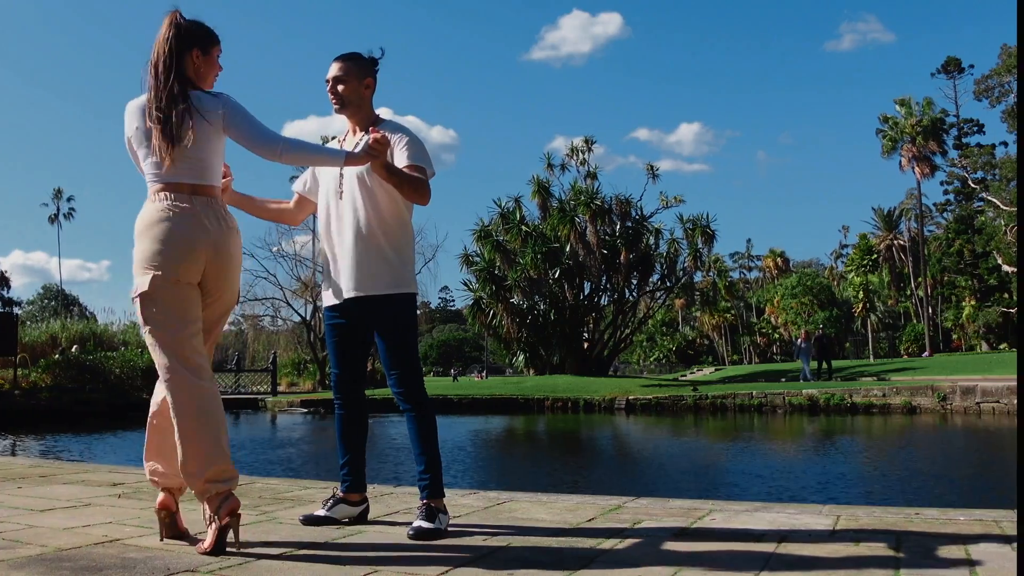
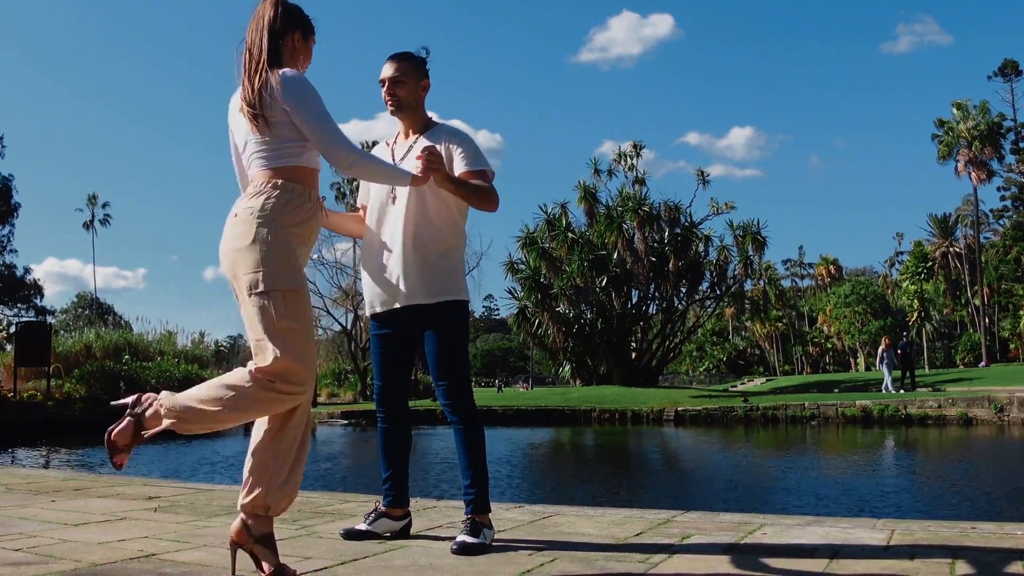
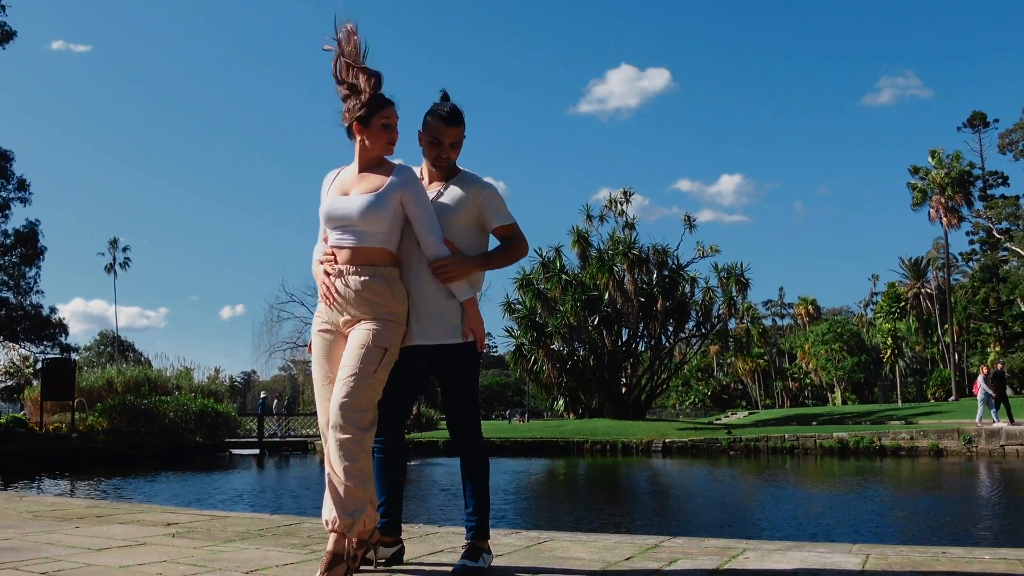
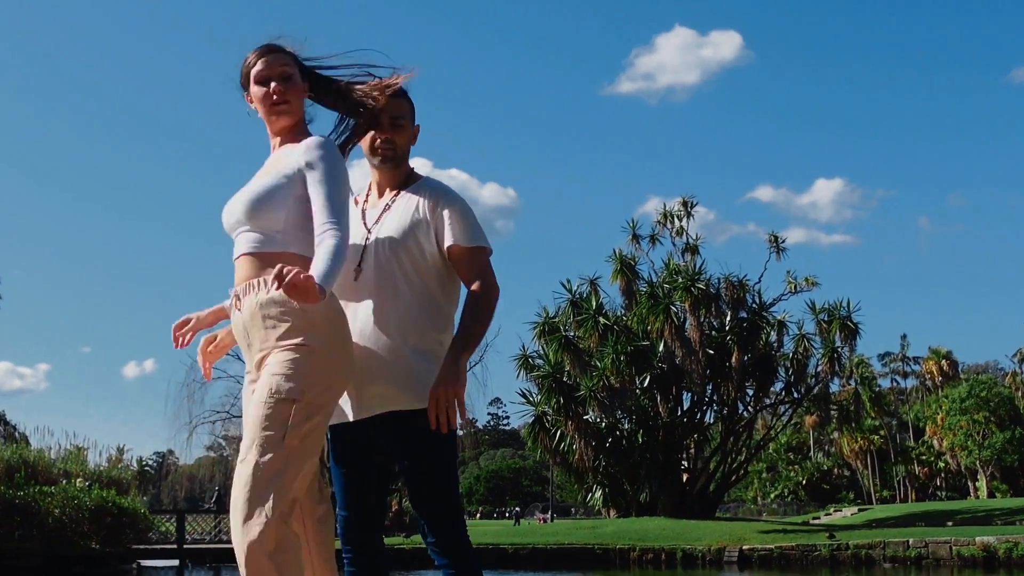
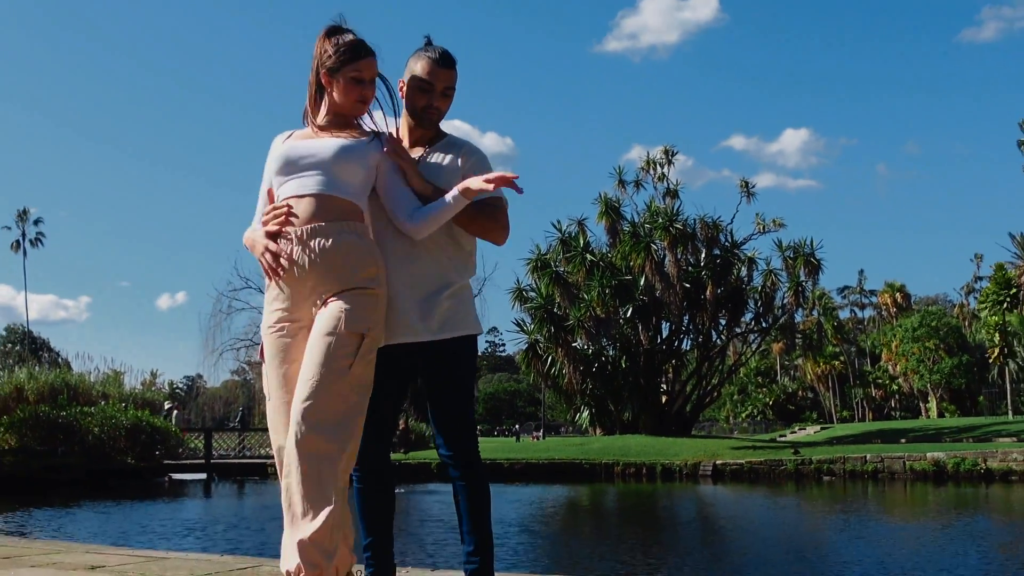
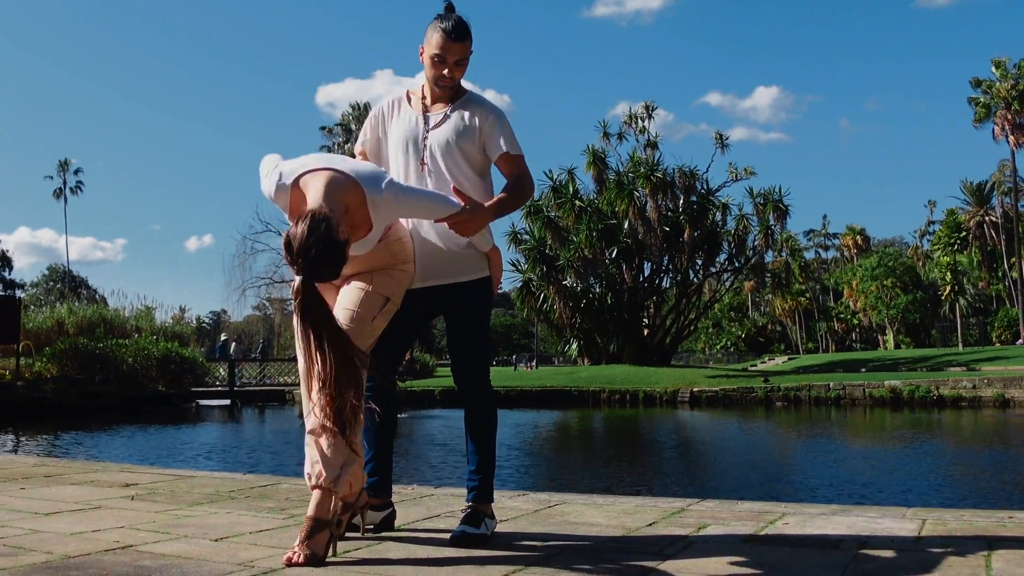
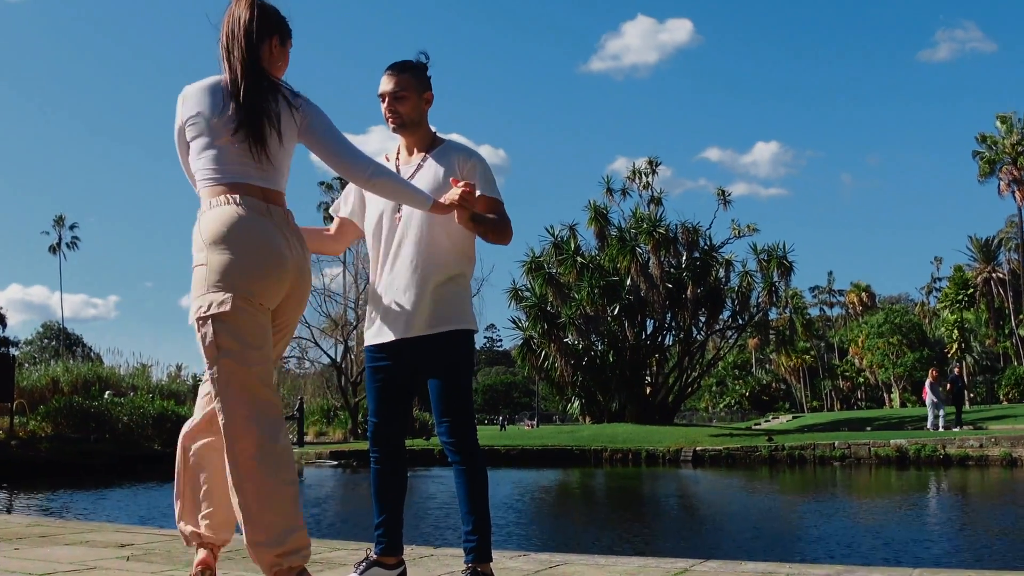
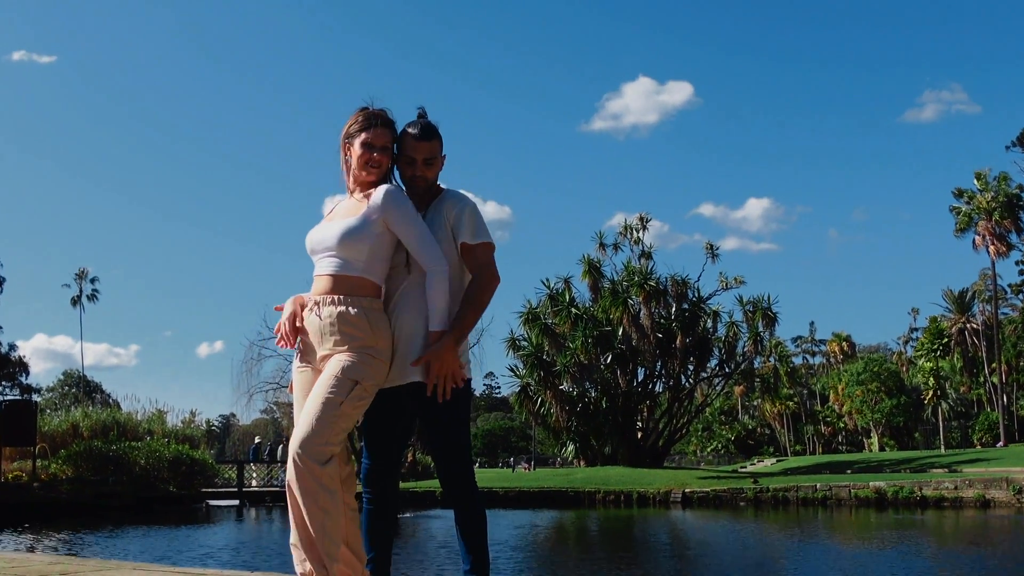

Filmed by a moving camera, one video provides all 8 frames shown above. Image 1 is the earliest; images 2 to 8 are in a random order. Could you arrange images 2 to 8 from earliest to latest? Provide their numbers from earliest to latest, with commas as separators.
2, 7, 4, 5, 6, 3, 8
